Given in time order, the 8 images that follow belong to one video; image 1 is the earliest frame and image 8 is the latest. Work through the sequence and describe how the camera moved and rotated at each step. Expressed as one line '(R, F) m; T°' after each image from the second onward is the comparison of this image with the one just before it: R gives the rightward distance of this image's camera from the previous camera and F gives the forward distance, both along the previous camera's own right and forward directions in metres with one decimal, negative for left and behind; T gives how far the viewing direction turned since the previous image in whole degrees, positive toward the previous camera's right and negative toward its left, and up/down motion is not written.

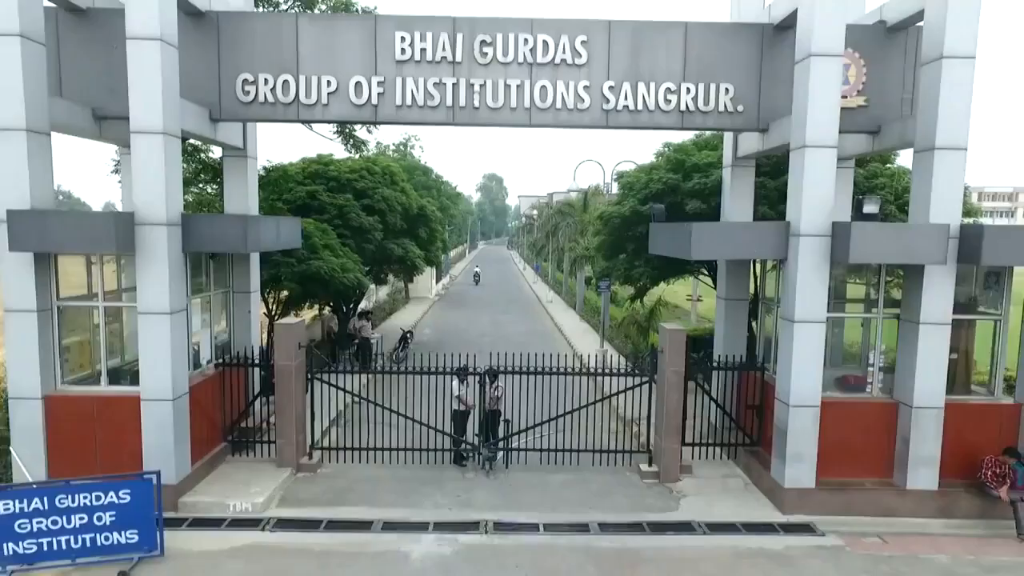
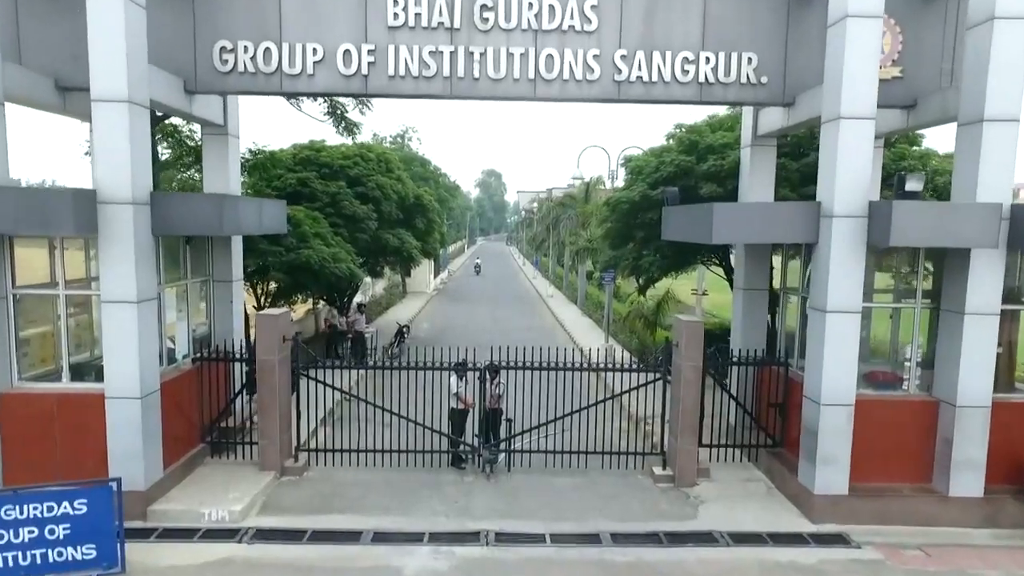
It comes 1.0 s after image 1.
(-0.1, +0.8) m; 0°
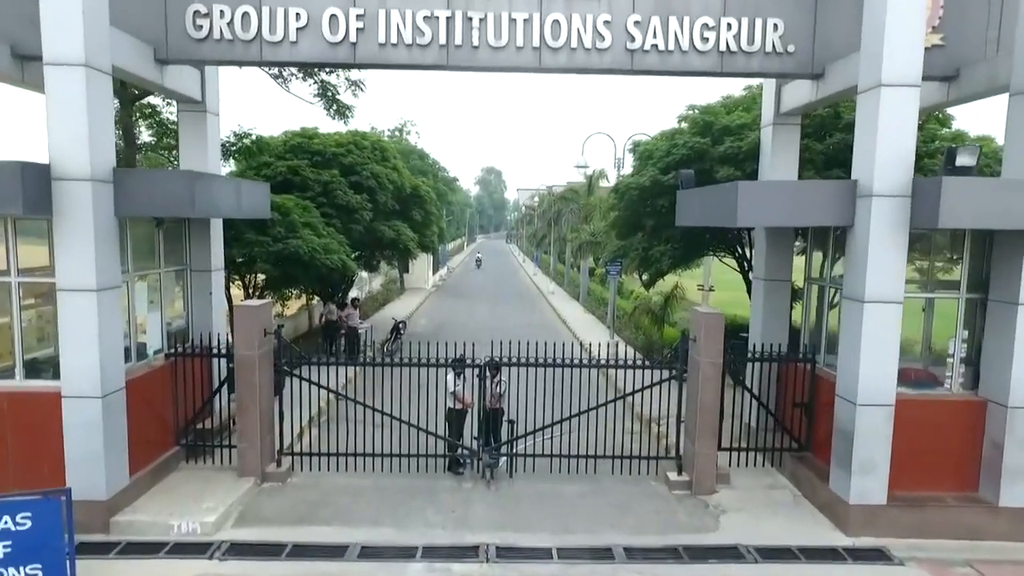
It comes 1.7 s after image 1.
(0.0, +0.8) m; 0°
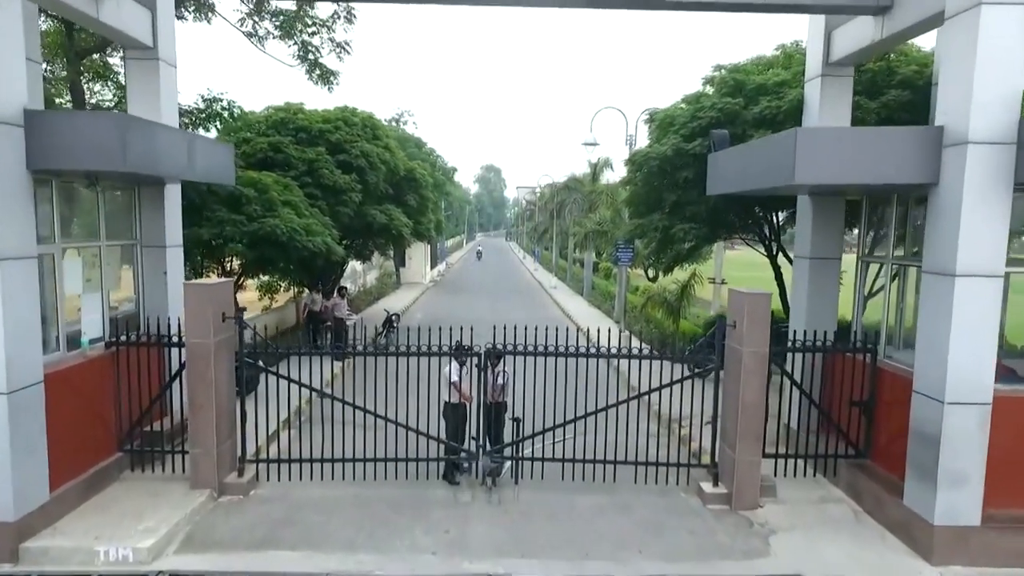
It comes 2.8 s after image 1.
(-0.1, +1.3) m; 0°
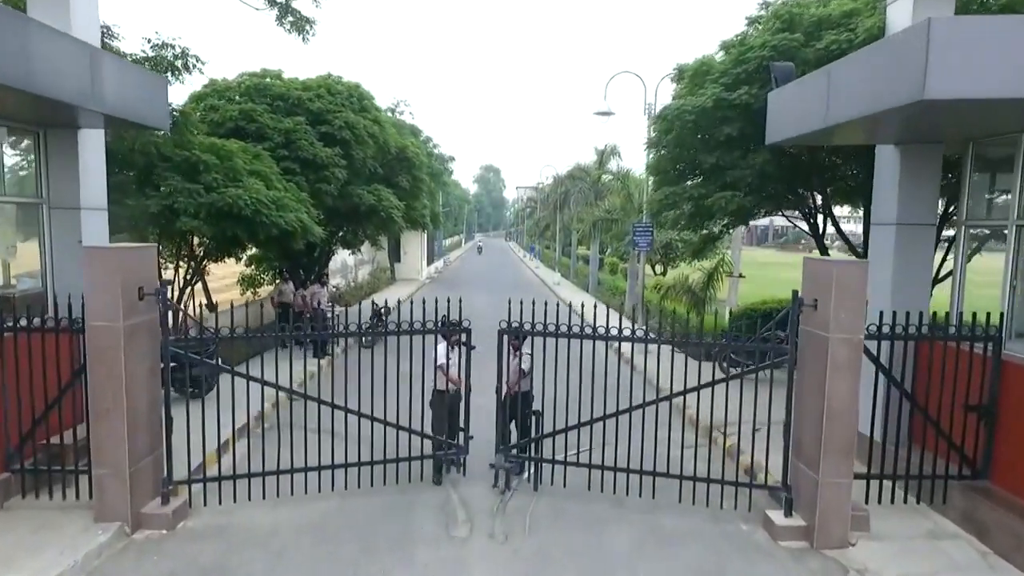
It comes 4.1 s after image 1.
(-0.1, +1.7) m; 0°
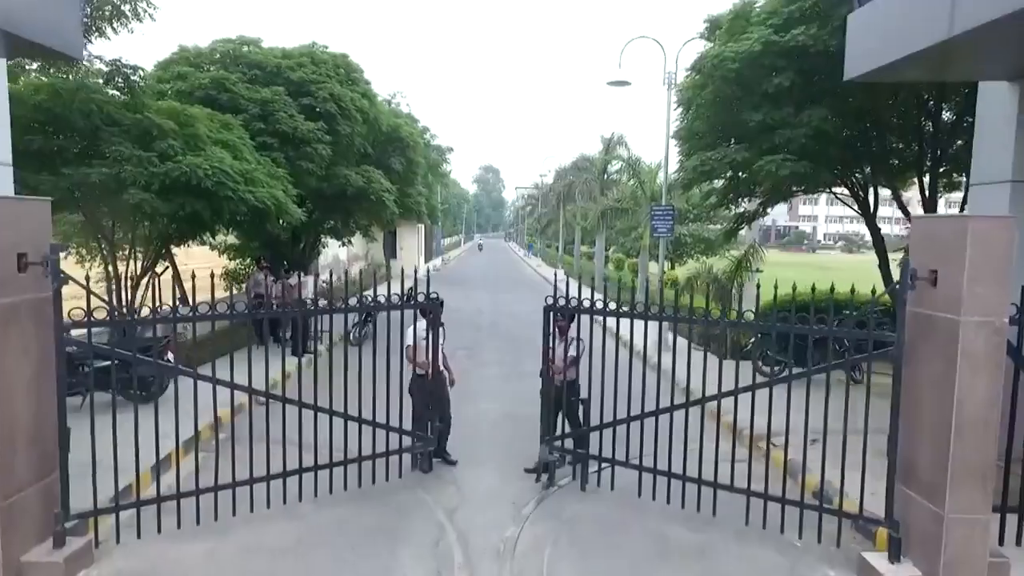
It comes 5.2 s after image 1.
(-0.1, +1.4) m; 0°
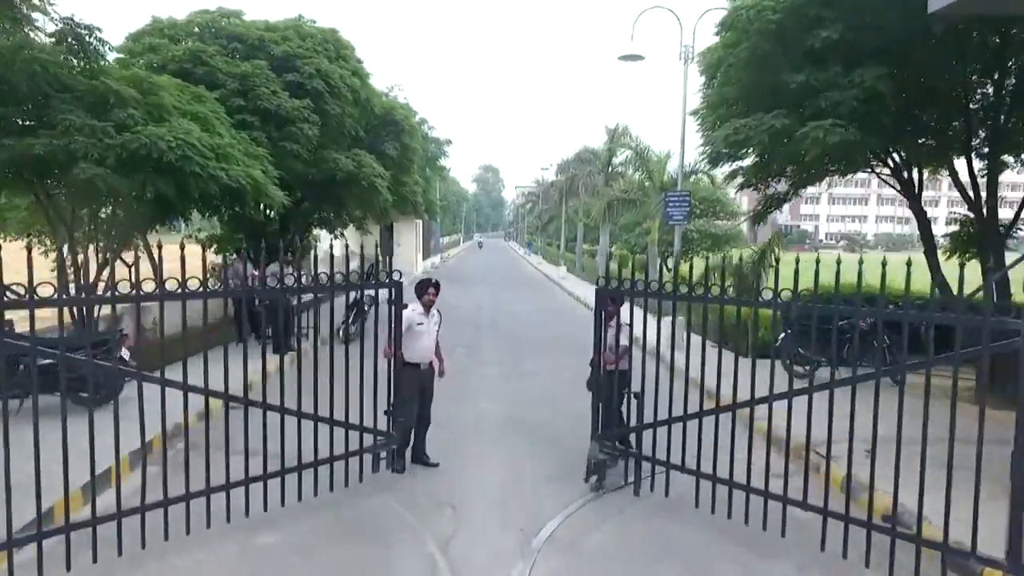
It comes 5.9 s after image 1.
(-0.1, +1.0) m; 0°
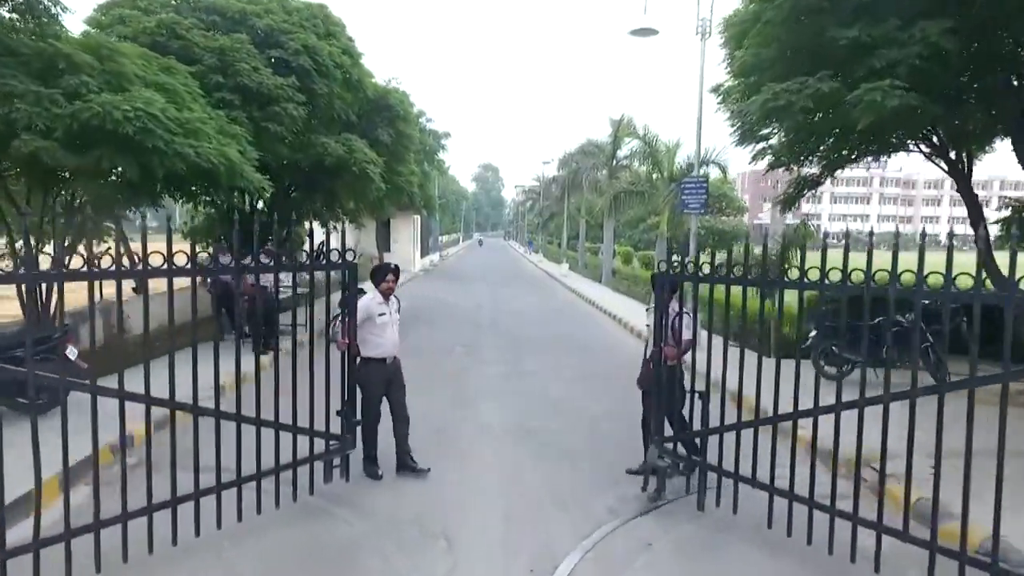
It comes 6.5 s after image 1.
(-0.1, +0.9) m; 0°
